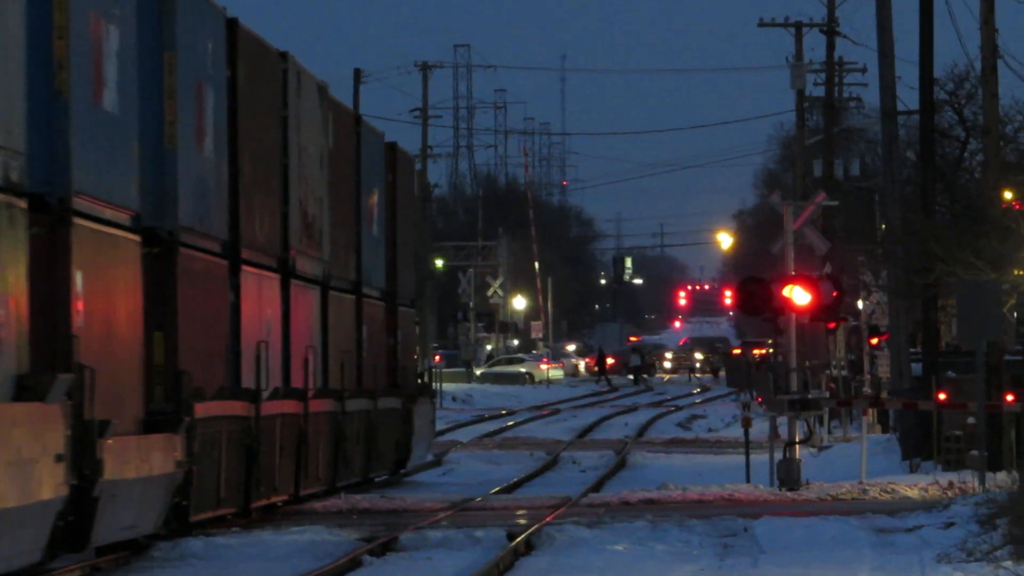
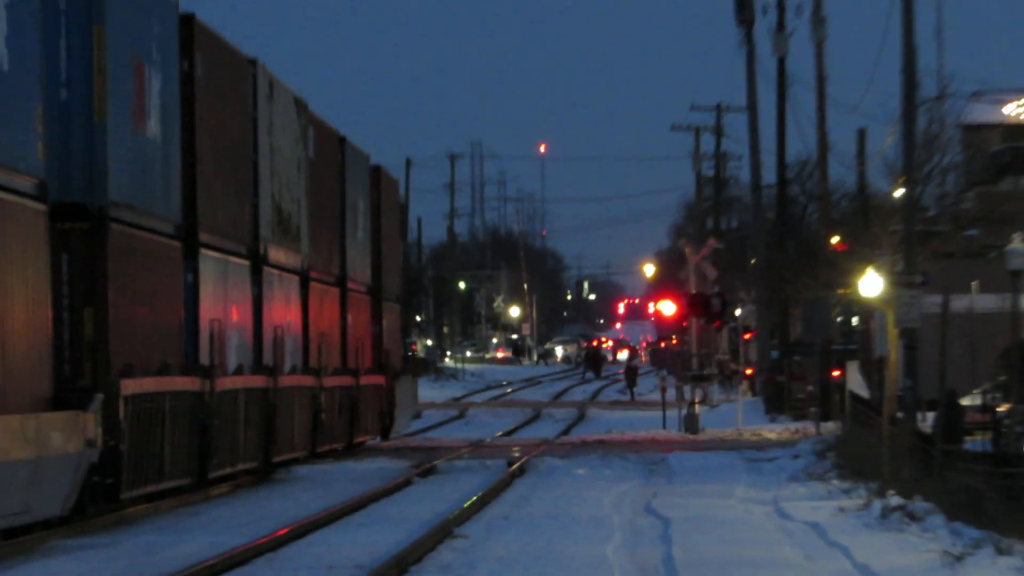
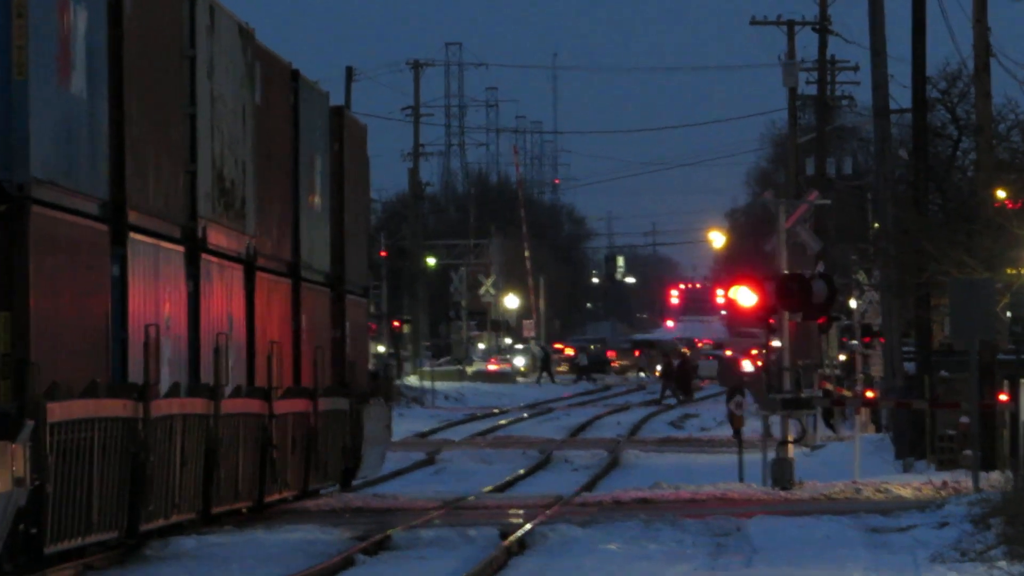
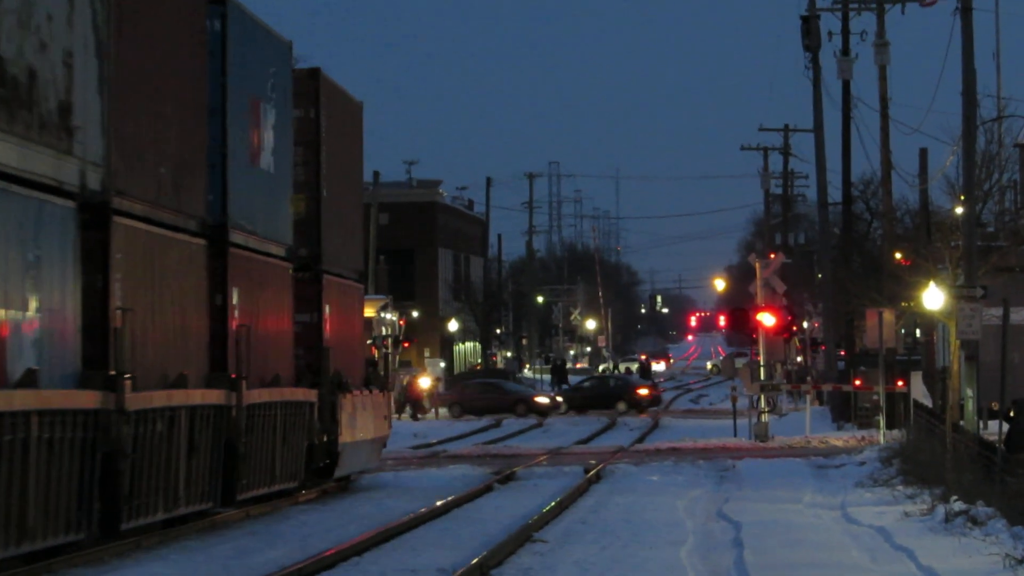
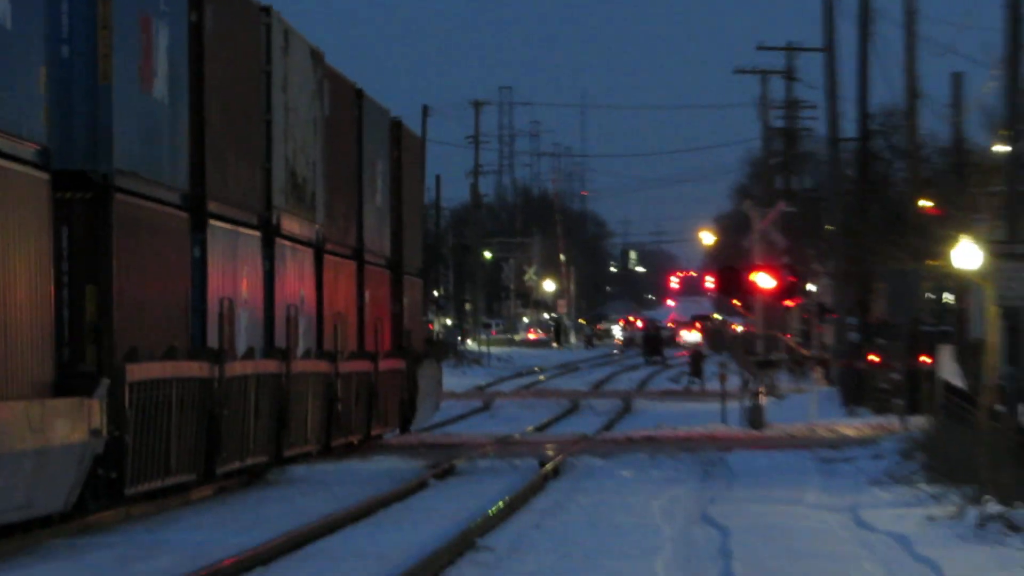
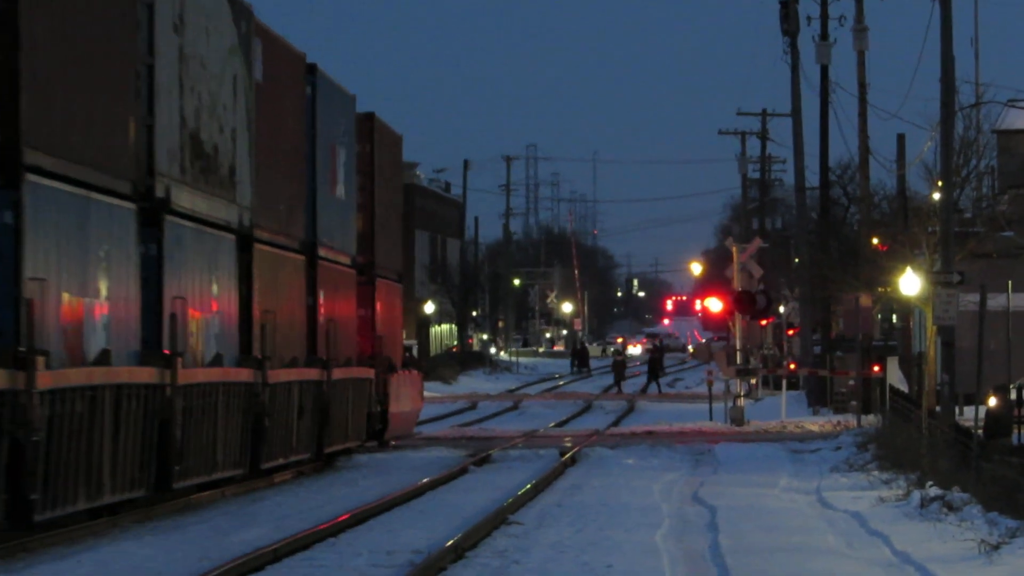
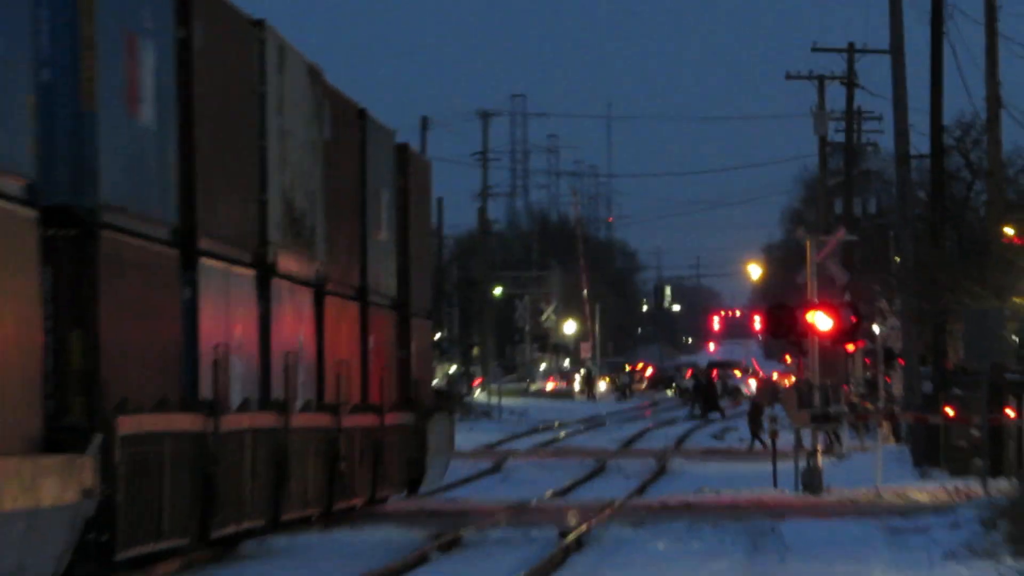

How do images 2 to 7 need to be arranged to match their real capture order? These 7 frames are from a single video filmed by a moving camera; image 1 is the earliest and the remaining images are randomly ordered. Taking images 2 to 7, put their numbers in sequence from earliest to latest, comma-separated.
3, 7, 5, 2, 6, 4
